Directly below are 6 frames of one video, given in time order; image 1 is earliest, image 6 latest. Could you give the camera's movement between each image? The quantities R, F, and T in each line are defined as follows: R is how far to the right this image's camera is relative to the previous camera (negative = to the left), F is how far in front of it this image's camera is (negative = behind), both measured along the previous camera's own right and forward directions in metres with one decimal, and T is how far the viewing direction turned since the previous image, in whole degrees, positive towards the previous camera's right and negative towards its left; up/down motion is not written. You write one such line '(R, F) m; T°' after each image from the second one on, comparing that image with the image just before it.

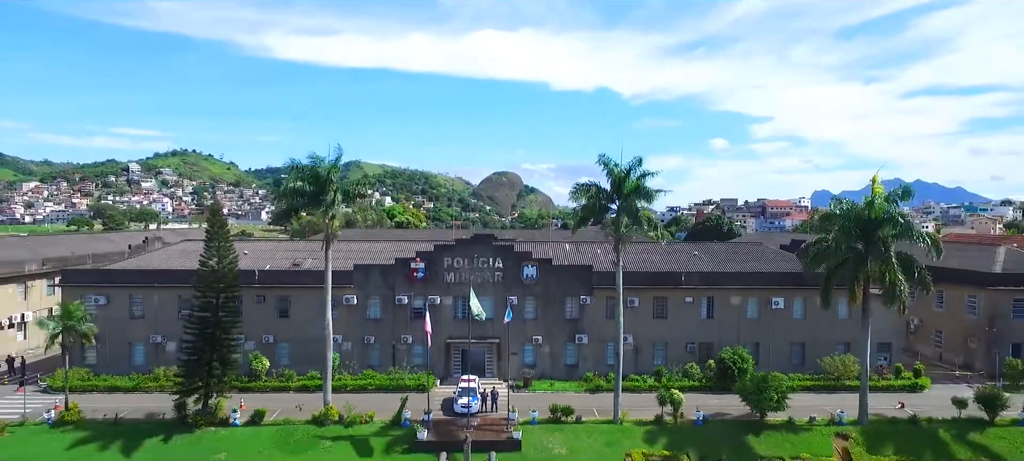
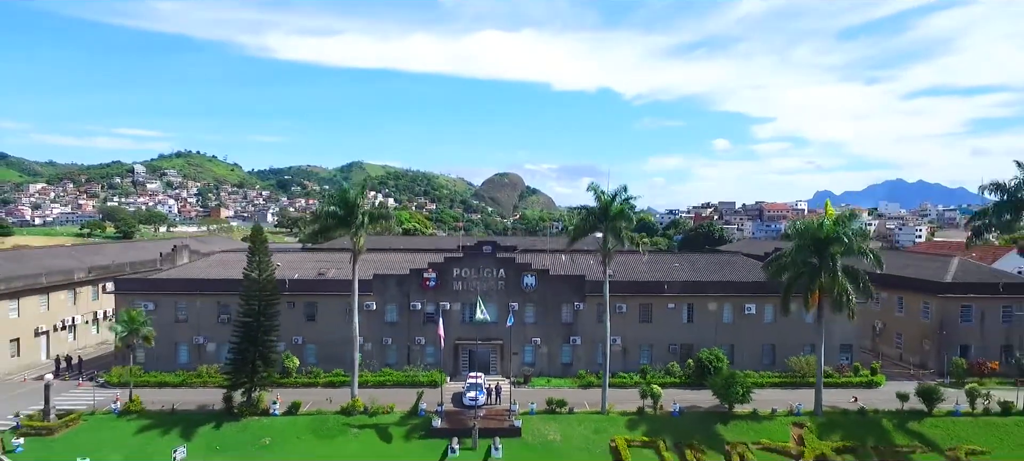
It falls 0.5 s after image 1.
(0.0, -1.9) m; 0°
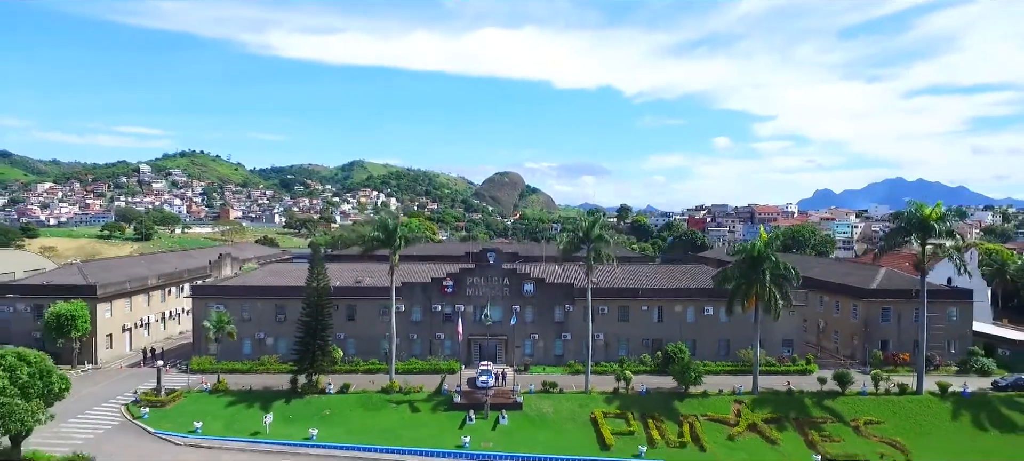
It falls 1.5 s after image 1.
(-0.1, -4.0) m; 0°
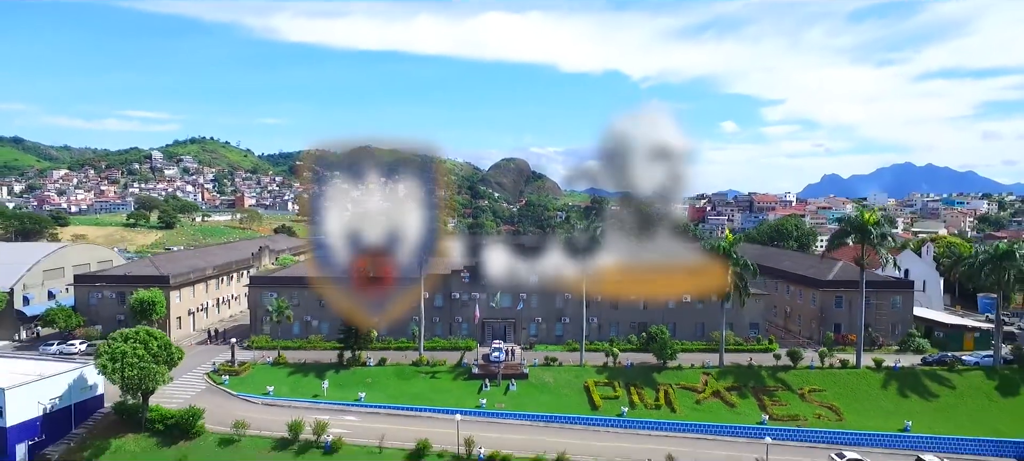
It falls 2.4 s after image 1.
(-0.1, -3.7) m; -1°
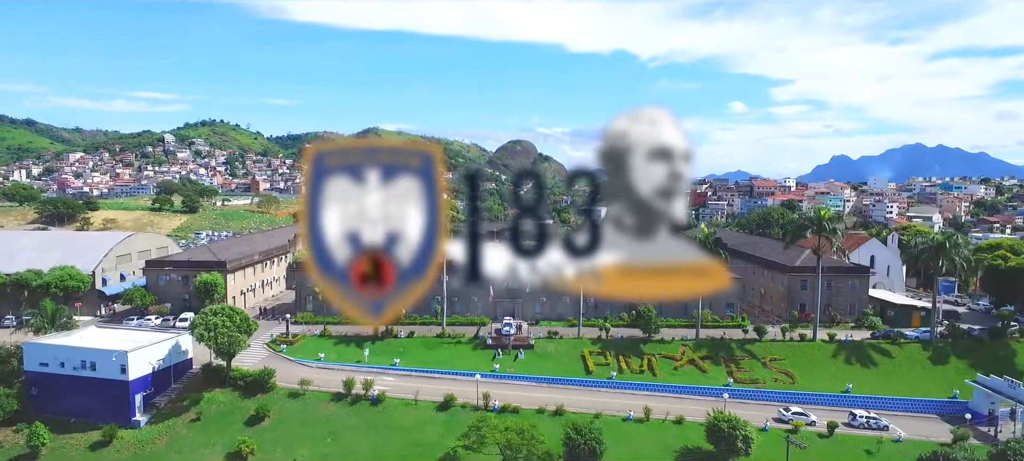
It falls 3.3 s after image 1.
(-0.1, -3.9) m; -1°
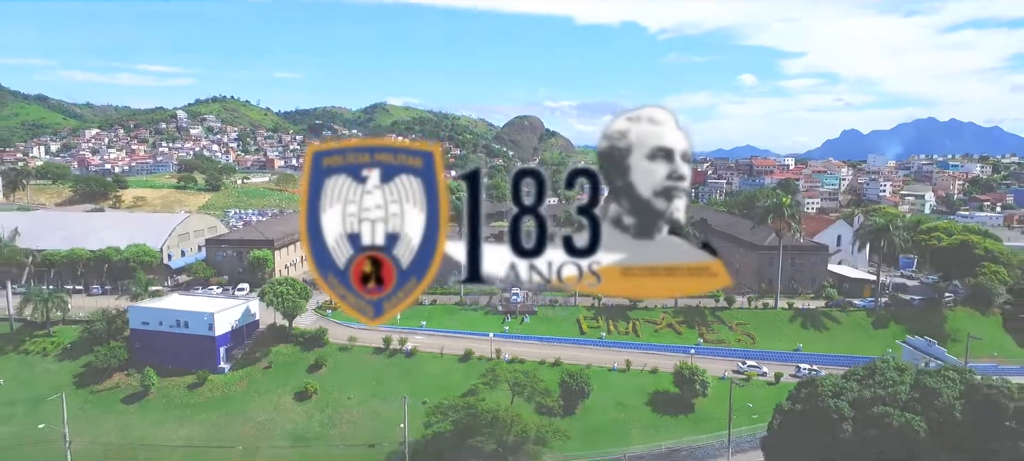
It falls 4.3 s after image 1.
(0.0, -4.6) m; -1°
